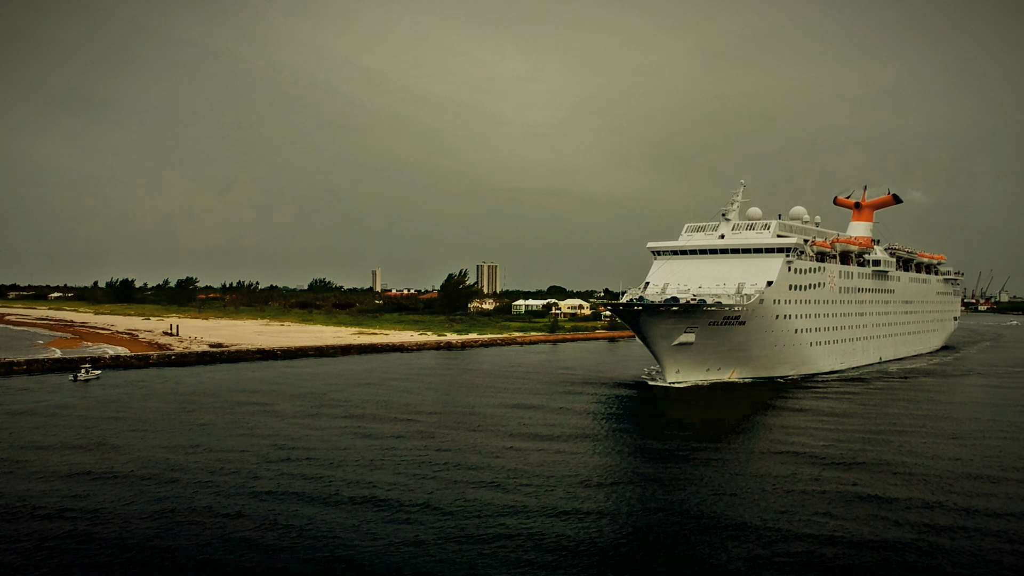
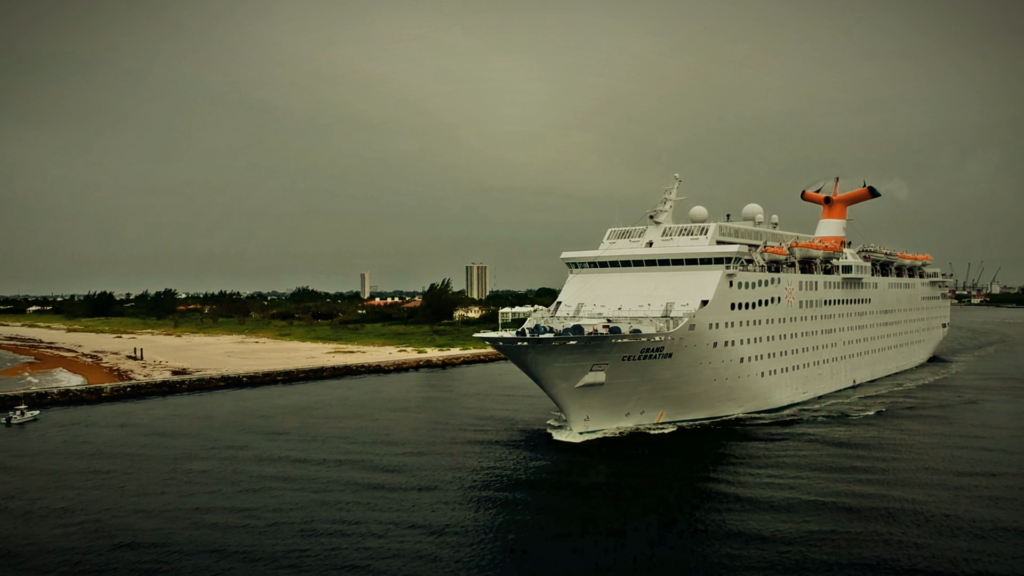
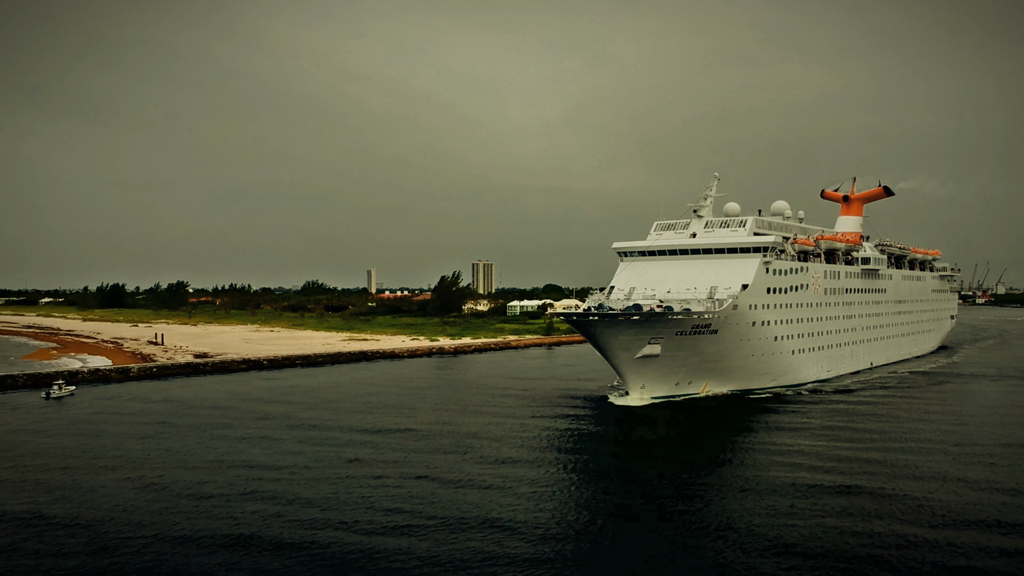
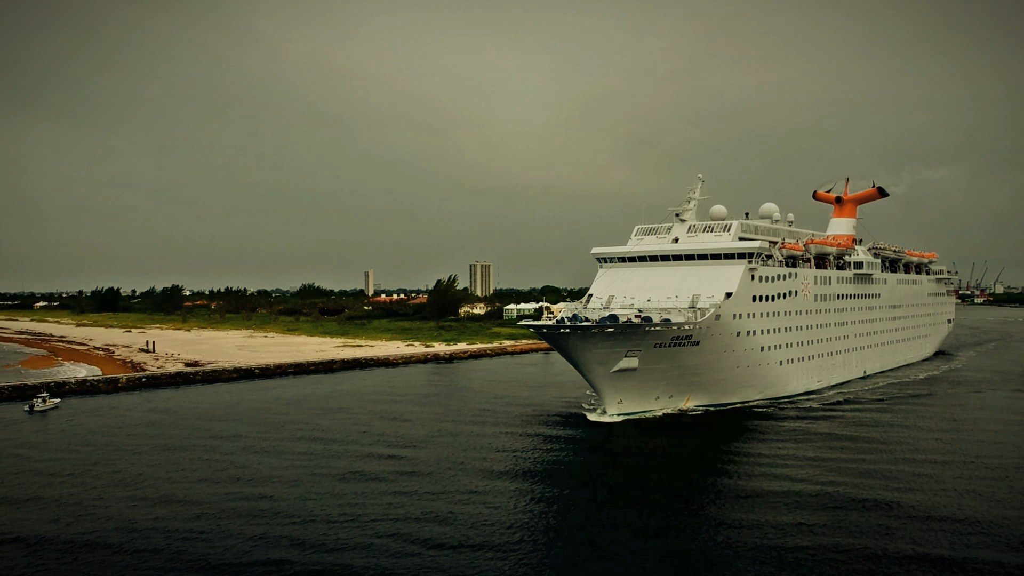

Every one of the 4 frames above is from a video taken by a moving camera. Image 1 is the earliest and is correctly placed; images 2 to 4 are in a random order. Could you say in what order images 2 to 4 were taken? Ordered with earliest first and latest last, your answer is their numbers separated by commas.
3, 4, 2
